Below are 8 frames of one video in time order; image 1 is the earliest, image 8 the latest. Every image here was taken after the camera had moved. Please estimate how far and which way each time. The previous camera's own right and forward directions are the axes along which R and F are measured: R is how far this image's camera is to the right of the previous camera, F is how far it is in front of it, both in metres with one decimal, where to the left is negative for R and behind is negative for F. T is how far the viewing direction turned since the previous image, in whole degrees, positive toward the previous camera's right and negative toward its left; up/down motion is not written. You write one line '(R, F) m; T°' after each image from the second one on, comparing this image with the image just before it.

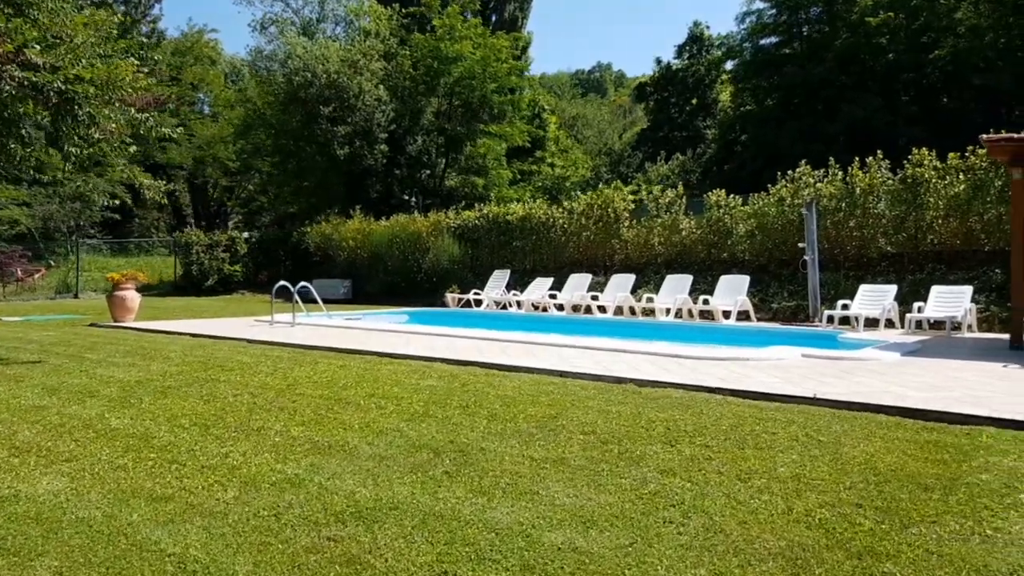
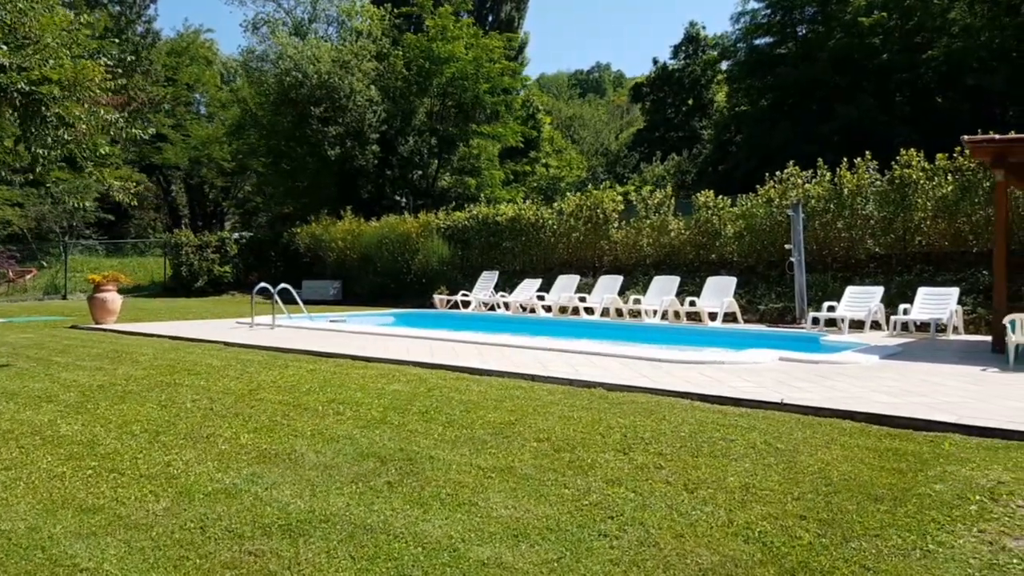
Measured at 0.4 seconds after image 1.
(+0.3, +0.1) m; 0°
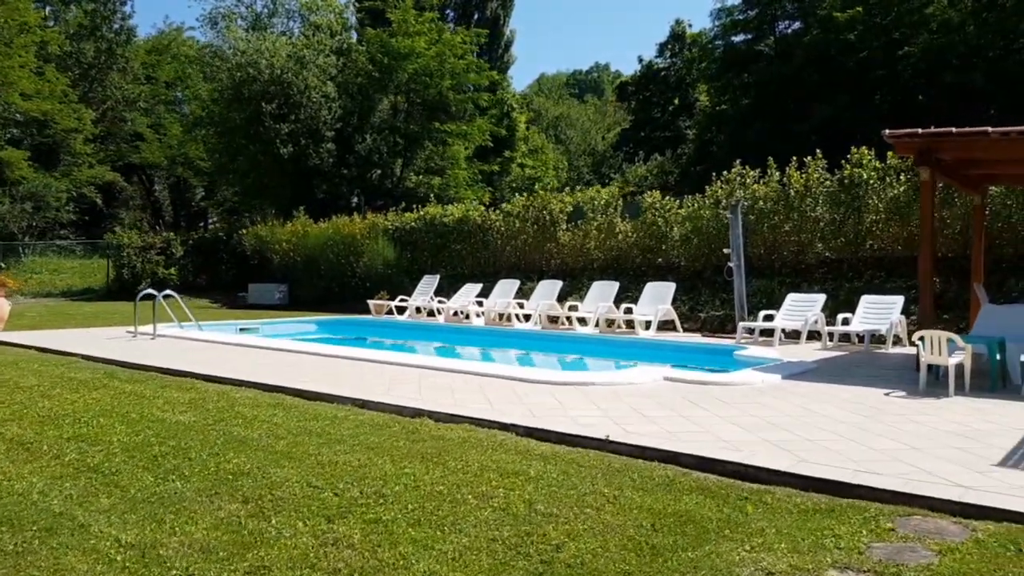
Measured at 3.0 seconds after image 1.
(+1.4, +0.9) m; 0°
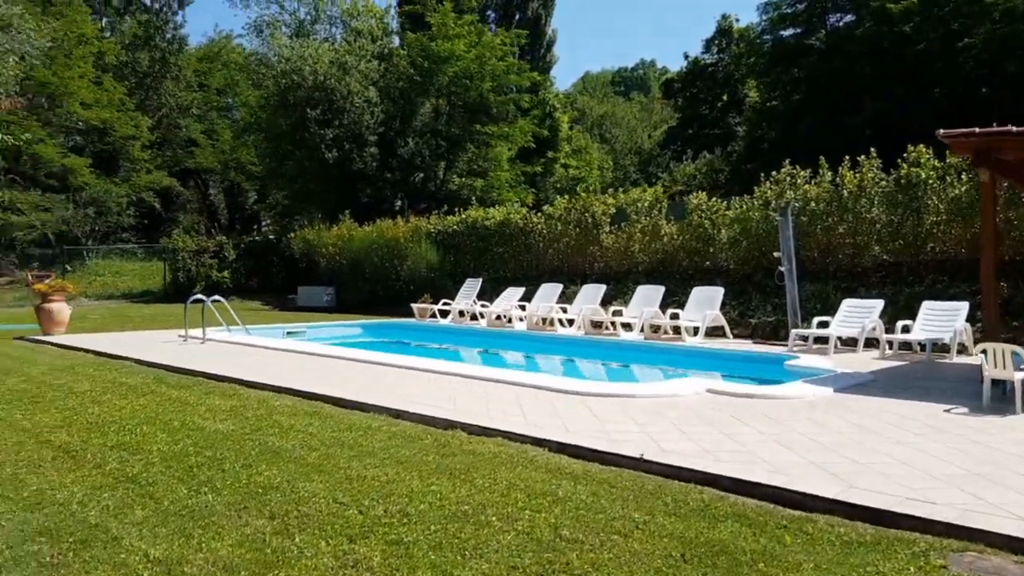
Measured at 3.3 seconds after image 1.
(+0.1, +0.1) m; -4°
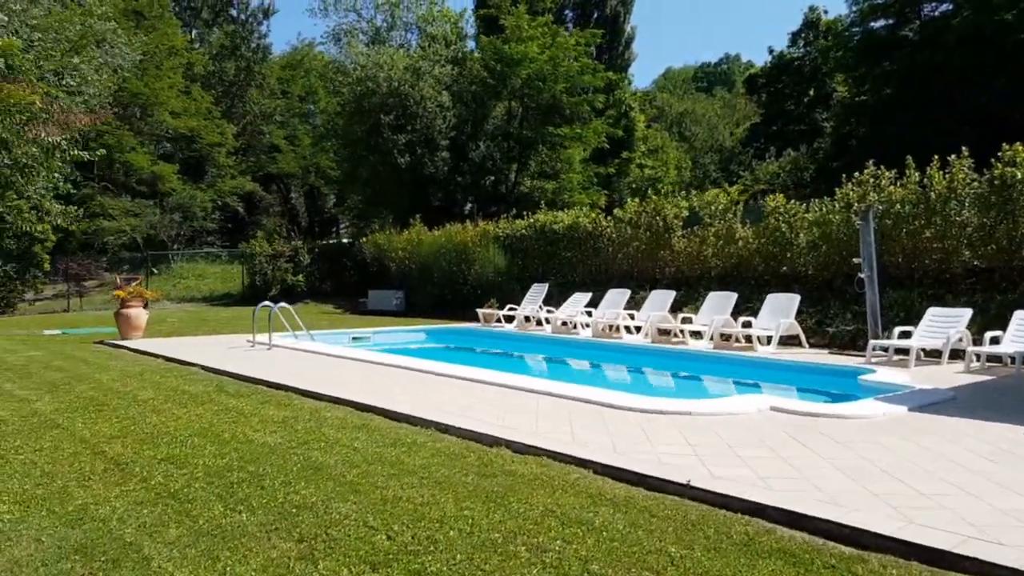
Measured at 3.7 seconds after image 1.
(+0.2, +0.1) m; -5°
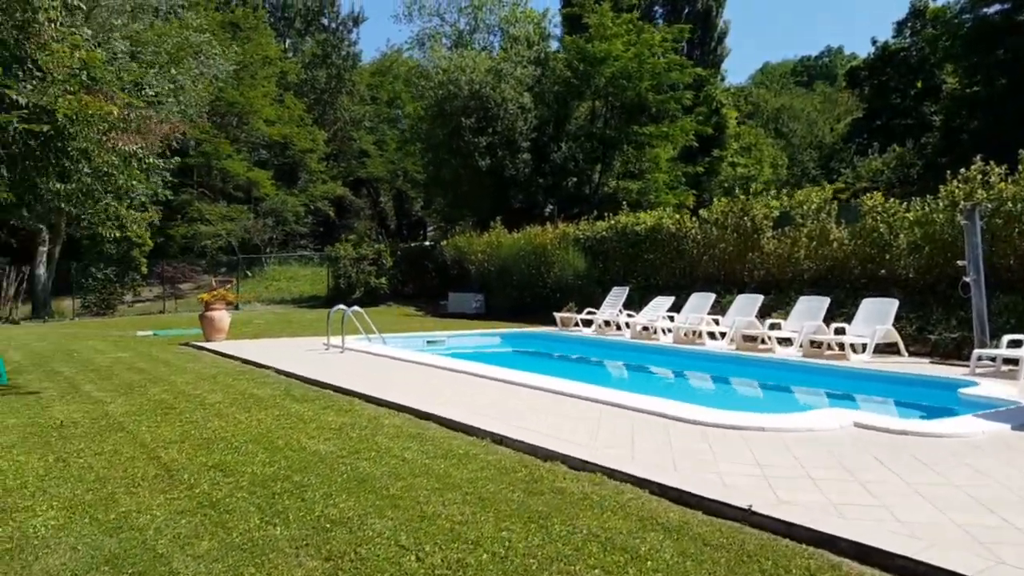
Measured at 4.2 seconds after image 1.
(+0.2, +0.2) m; -6°
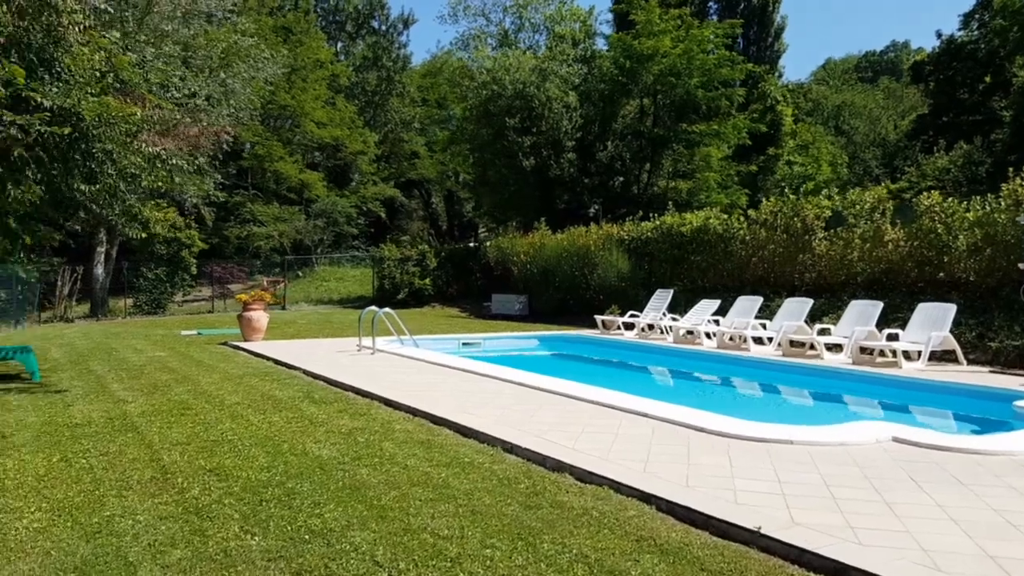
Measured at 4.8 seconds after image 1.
(+0.3, +0.2) m; -4°
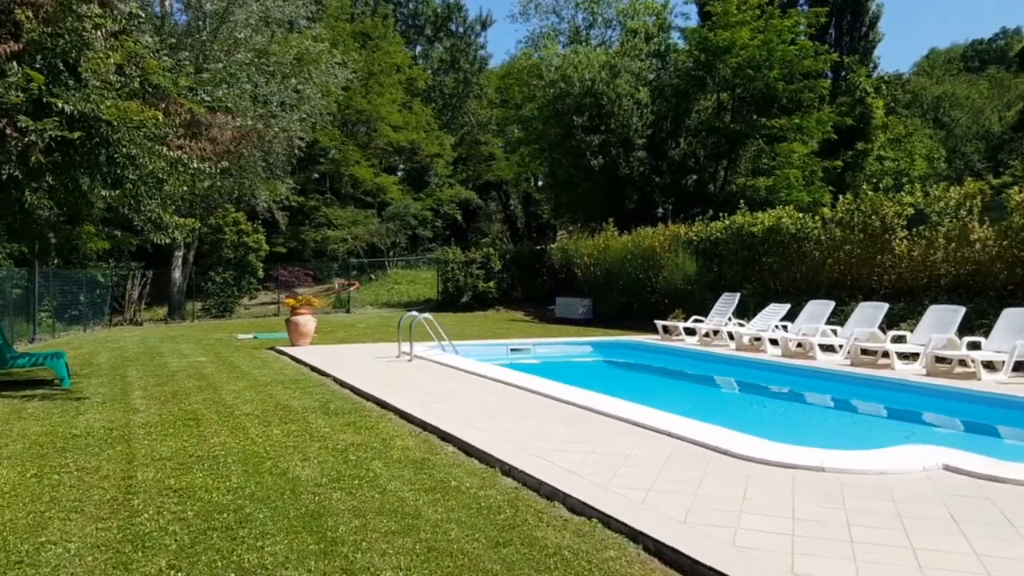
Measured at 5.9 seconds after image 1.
(+0.6, +0.5) m; -6°
